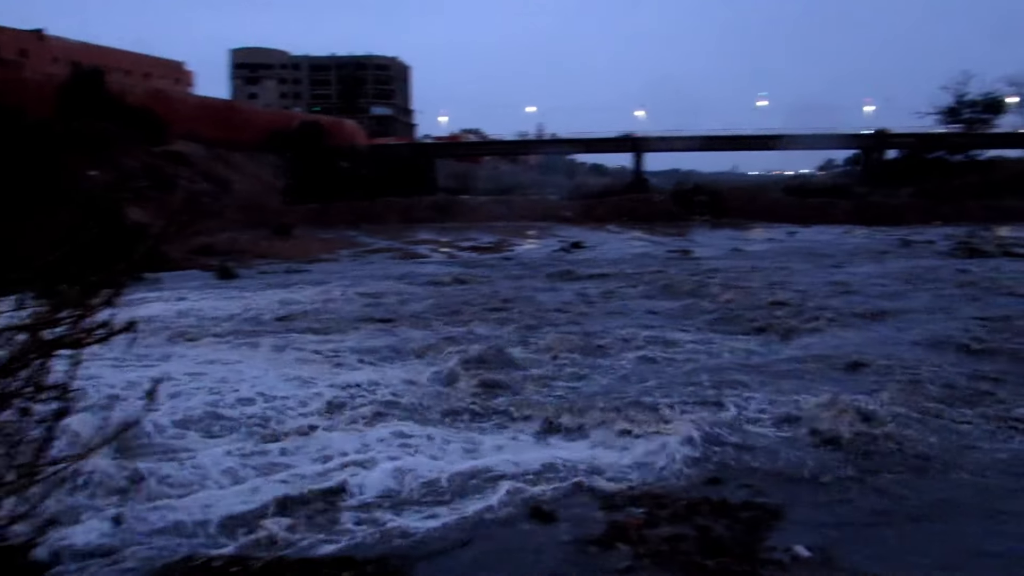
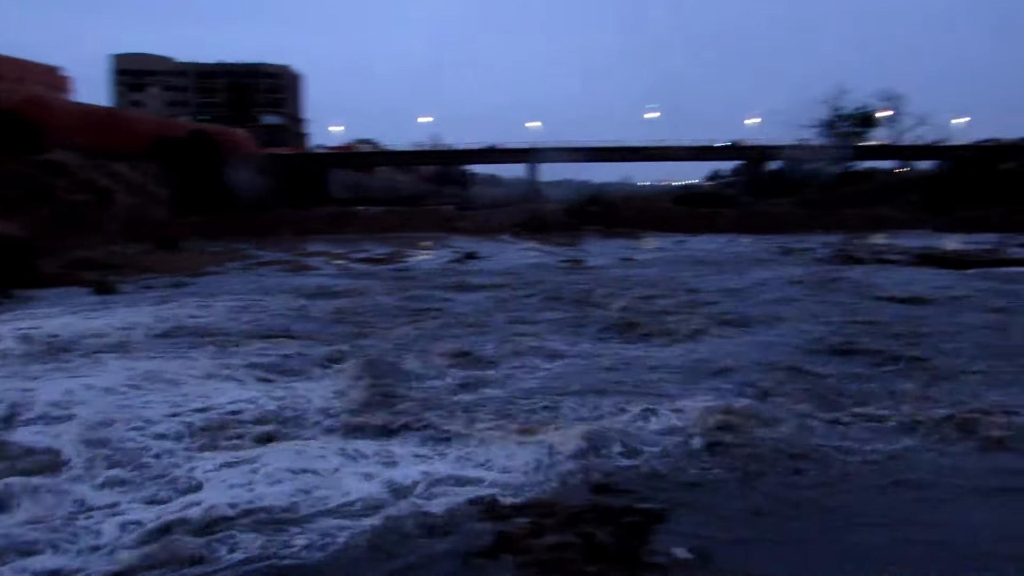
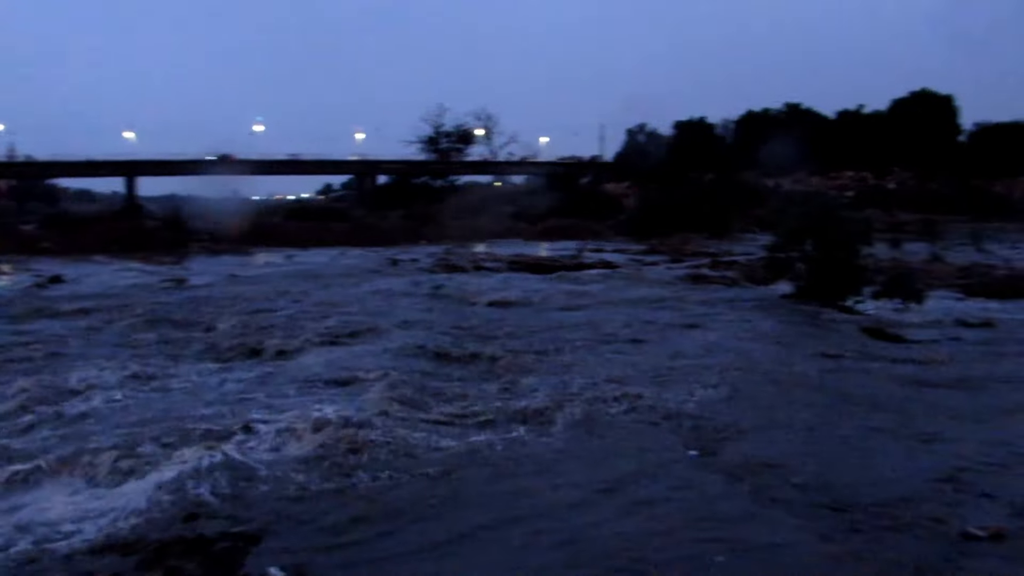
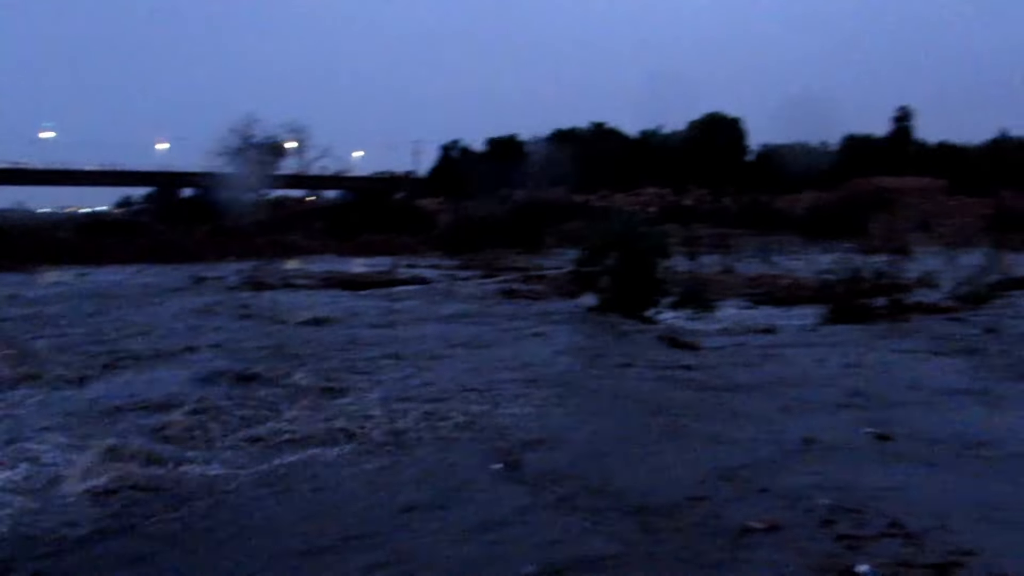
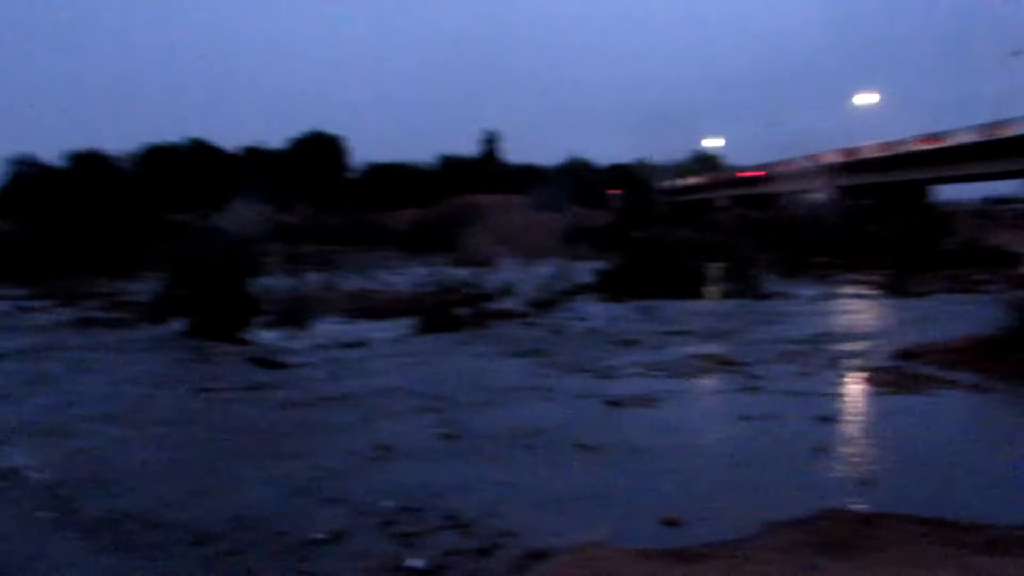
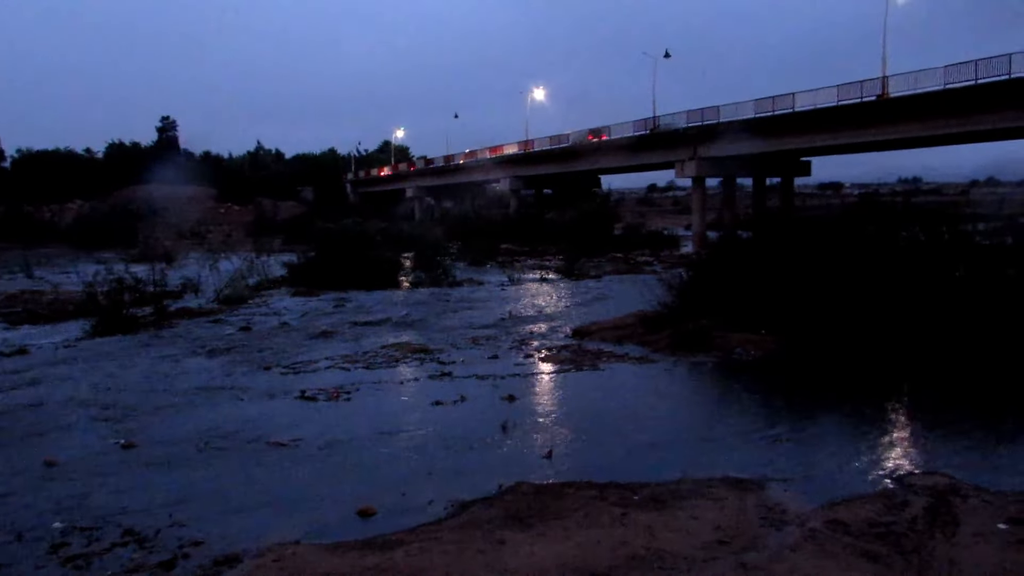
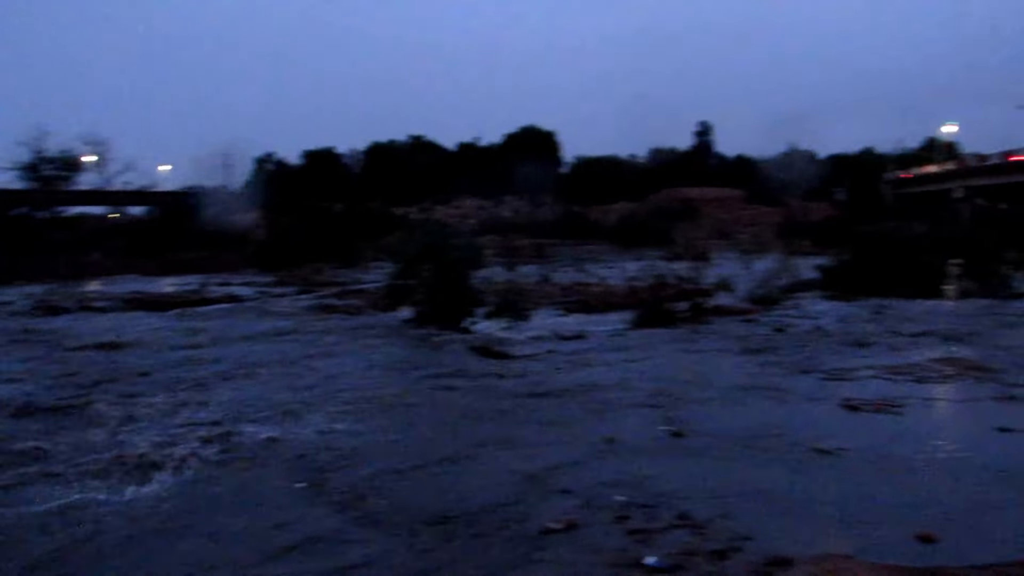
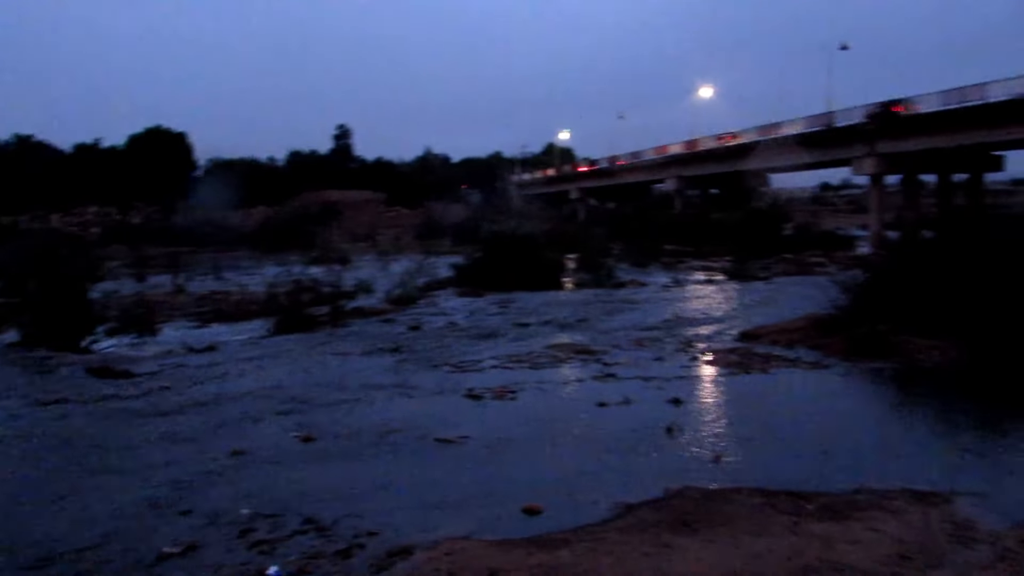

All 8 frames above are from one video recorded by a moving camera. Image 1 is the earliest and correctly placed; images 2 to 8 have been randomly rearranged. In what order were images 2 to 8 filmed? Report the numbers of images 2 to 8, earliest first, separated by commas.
2, 3, 4, 7, 5, 8, 6
